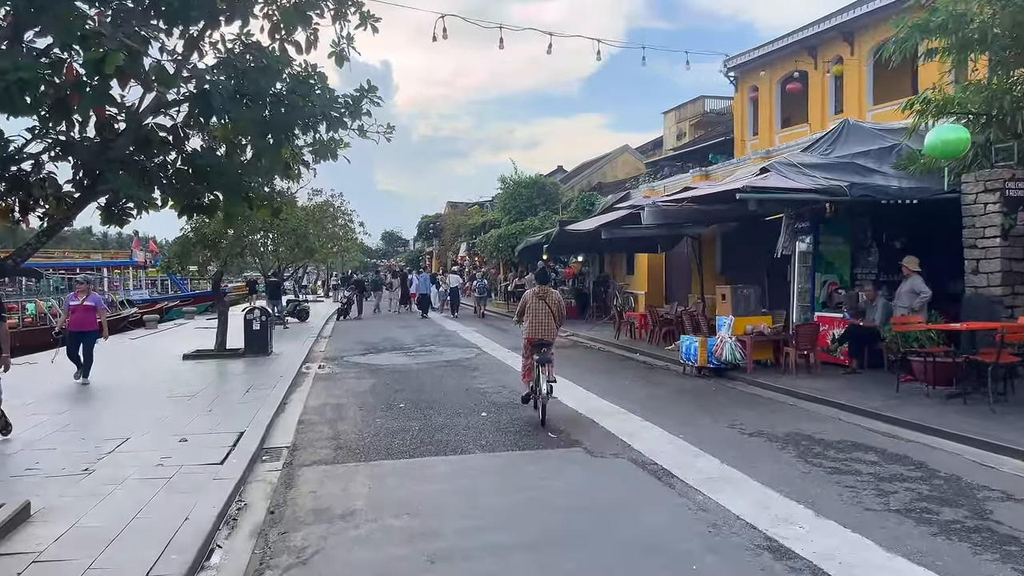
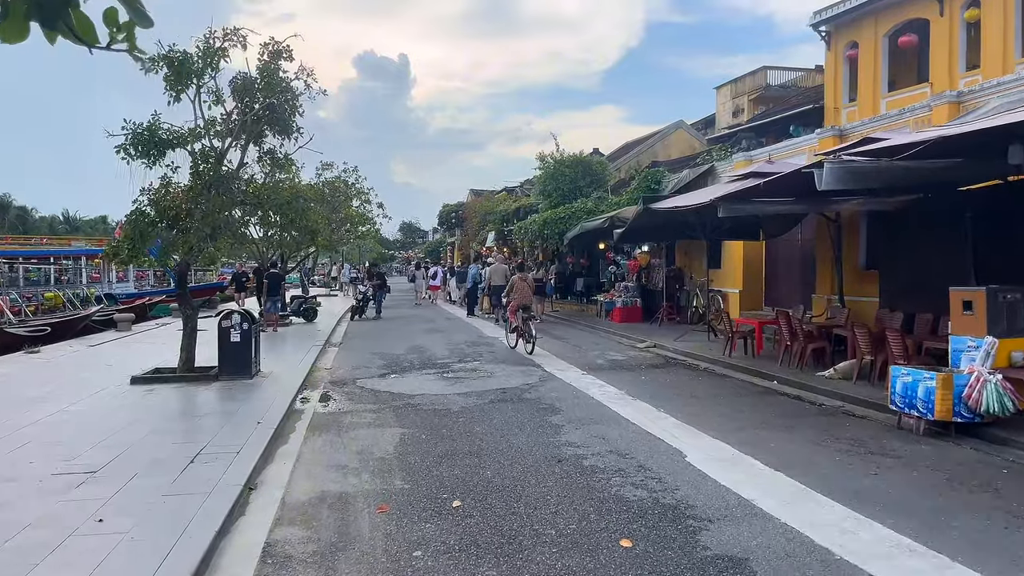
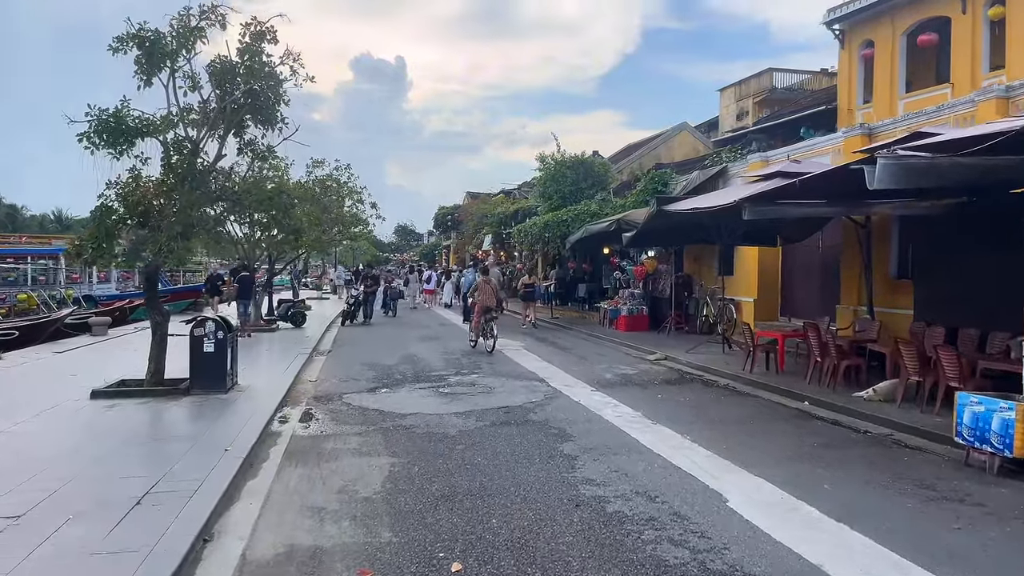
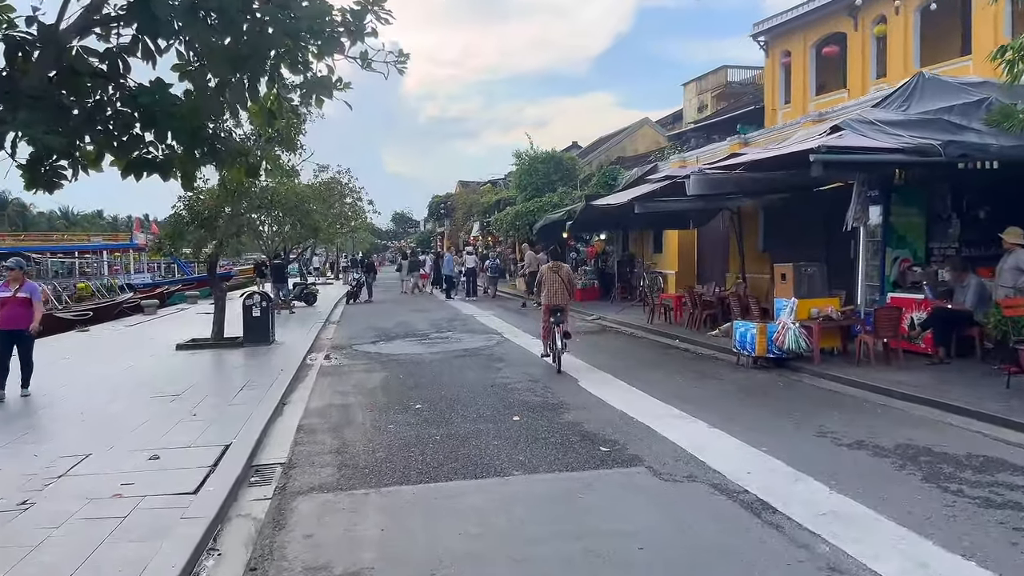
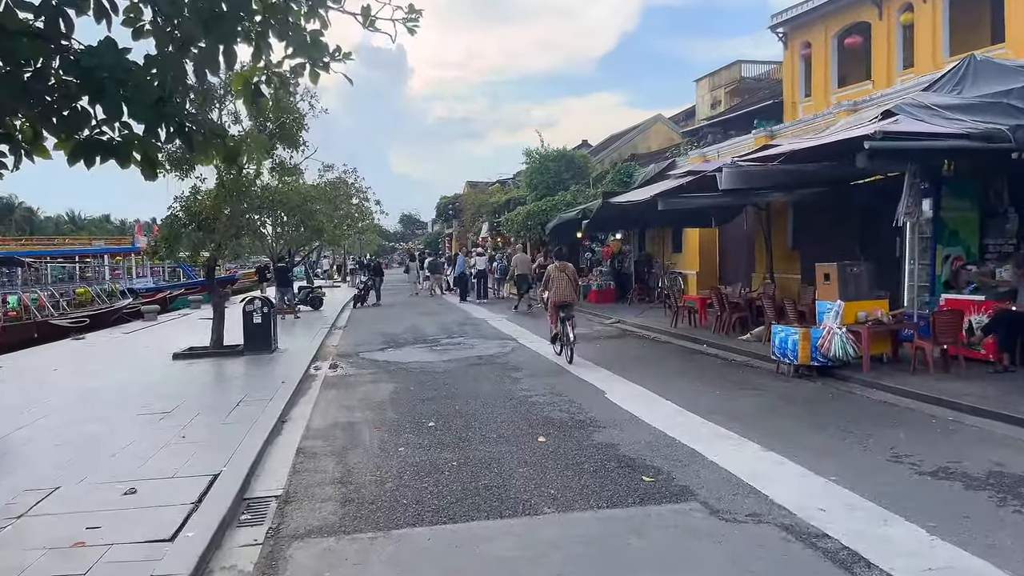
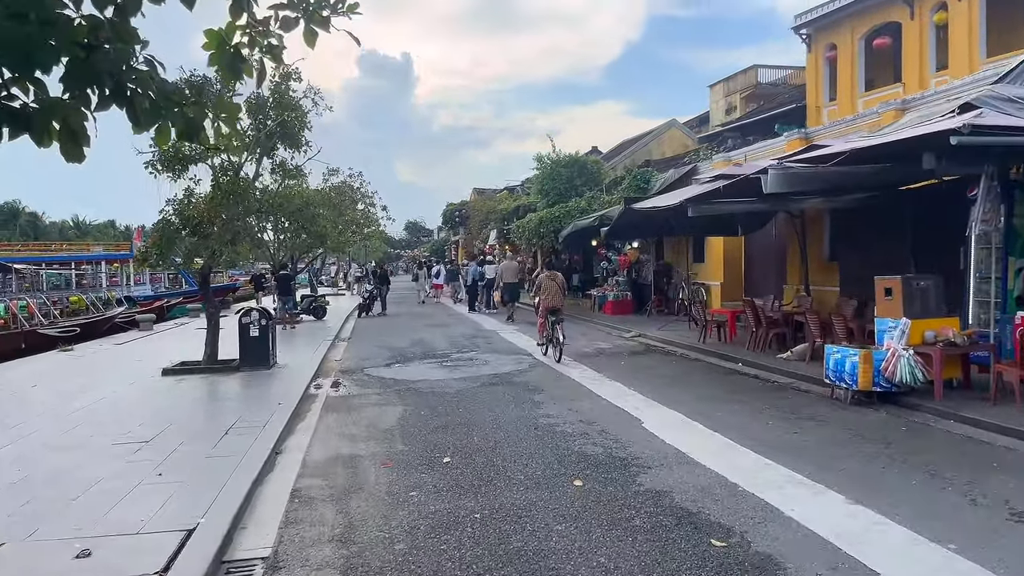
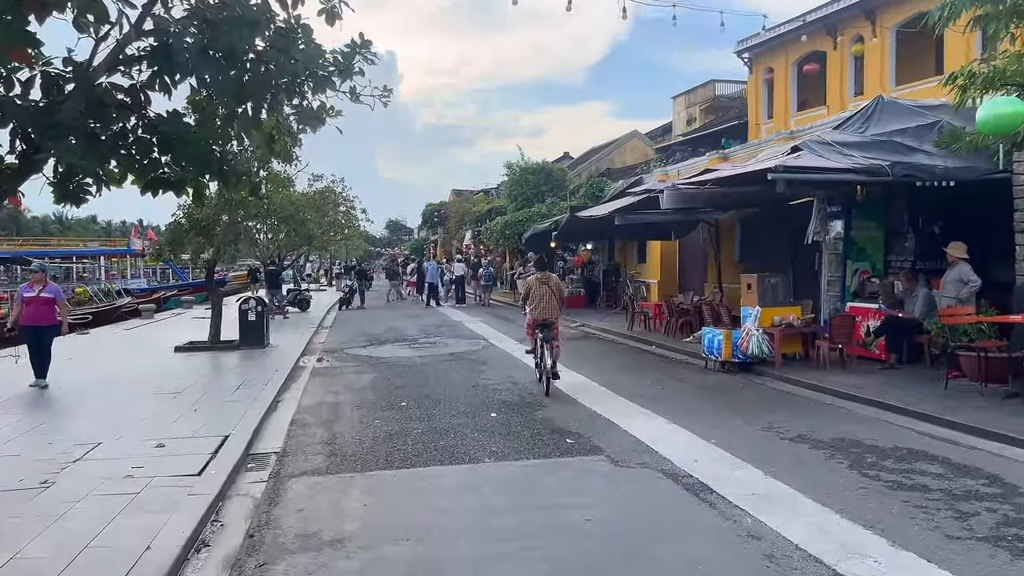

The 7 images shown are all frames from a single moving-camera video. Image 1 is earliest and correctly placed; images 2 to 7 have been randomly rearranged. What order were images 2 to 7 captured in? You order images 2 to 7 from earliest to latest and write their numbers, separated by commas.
7, 4, 5, 6, 2, 3
